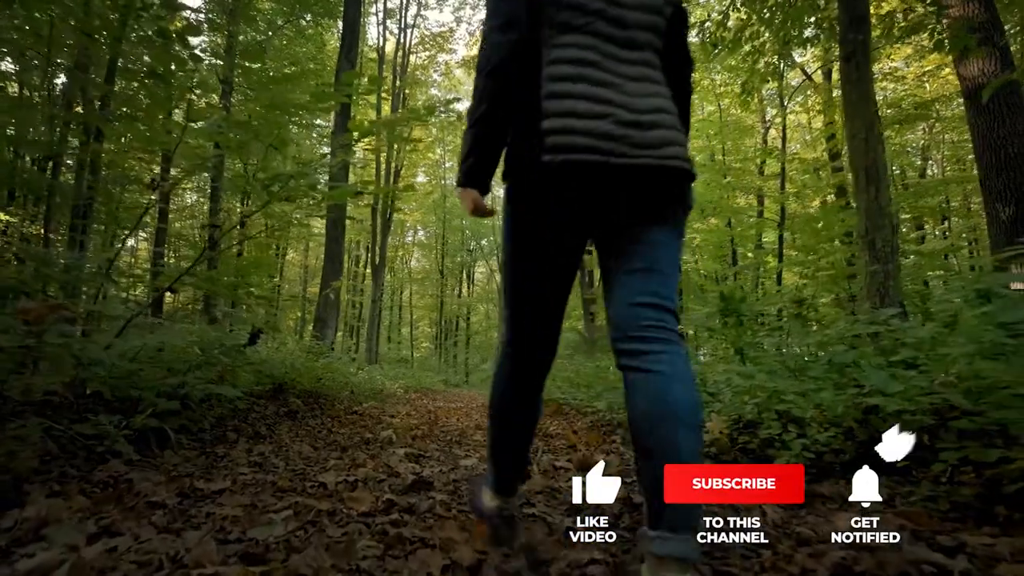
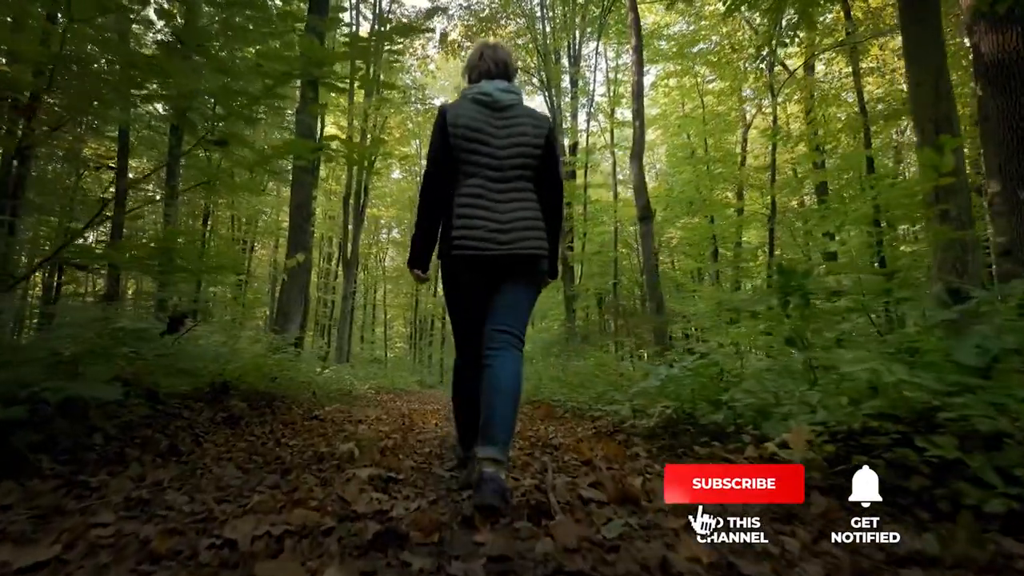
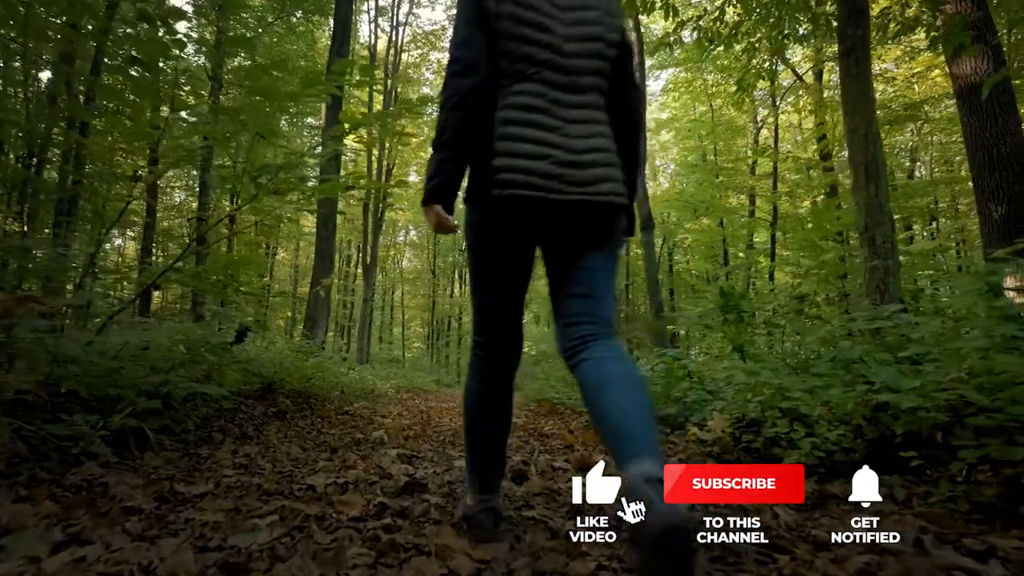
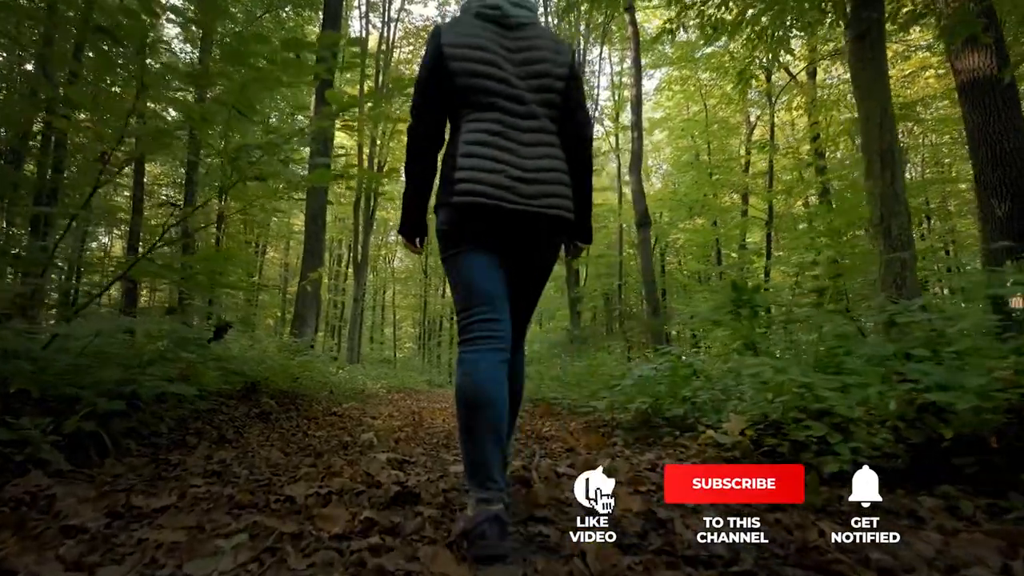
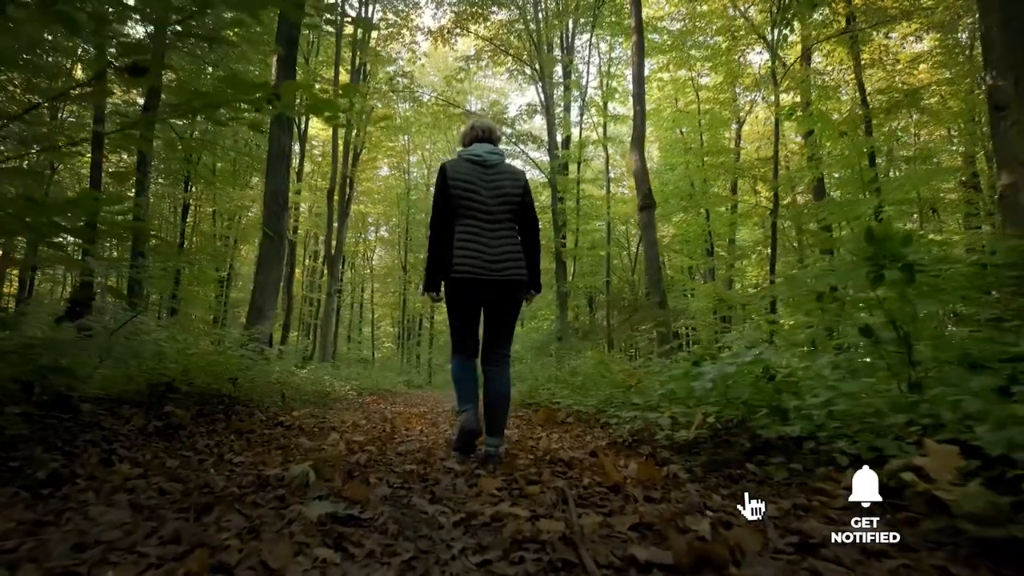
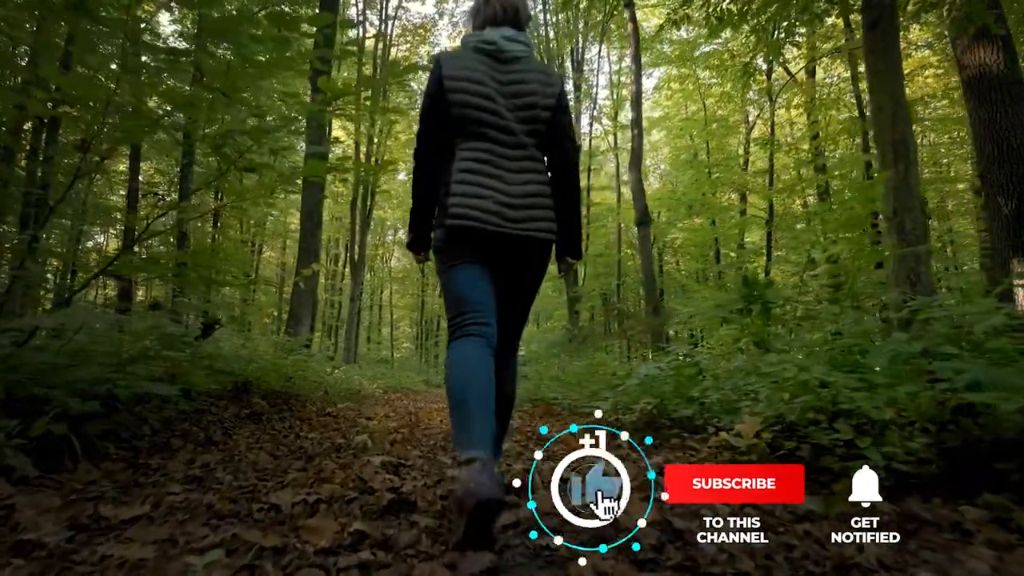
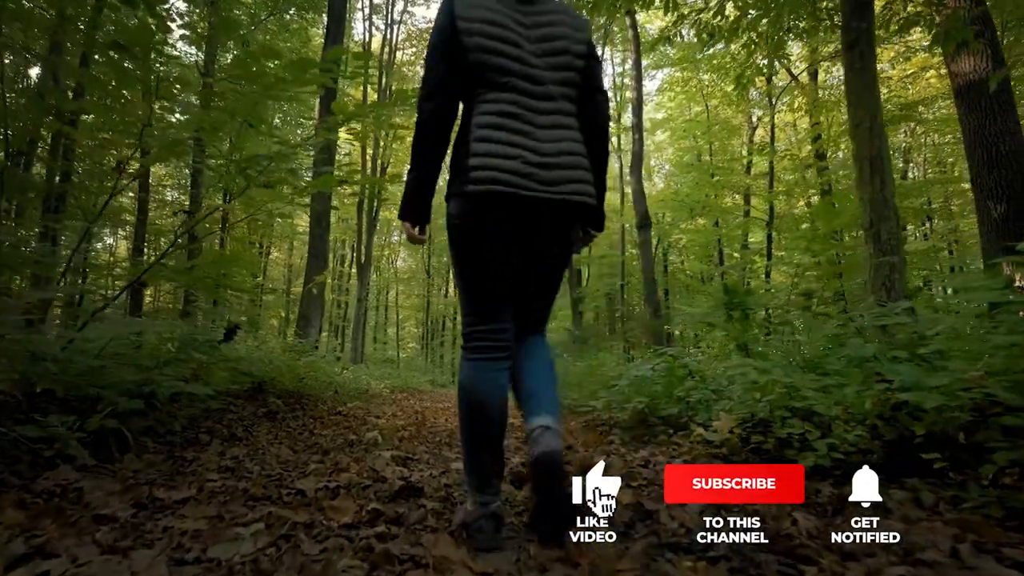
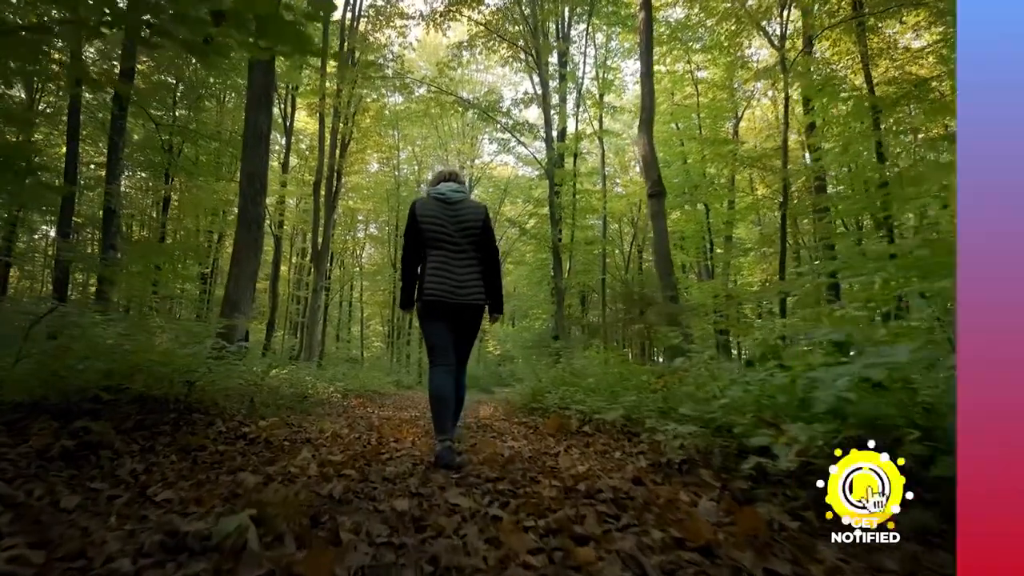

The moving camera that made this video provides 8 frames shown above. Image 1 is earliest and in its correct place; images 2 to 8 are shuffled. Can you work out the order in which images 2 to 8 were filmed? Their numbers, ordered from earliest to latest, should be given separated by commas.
3, 7, 4, 6, 2, 5, 8
